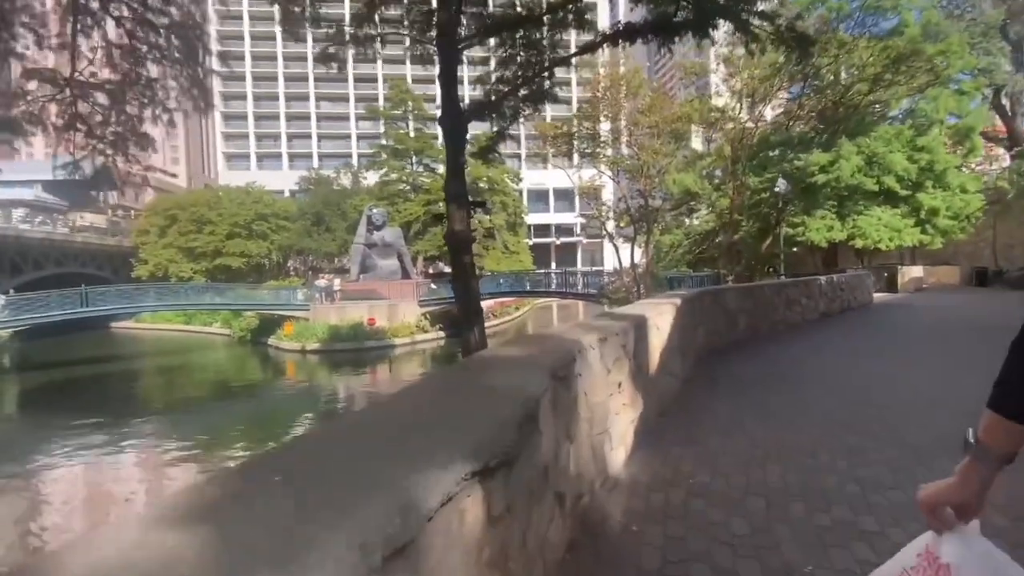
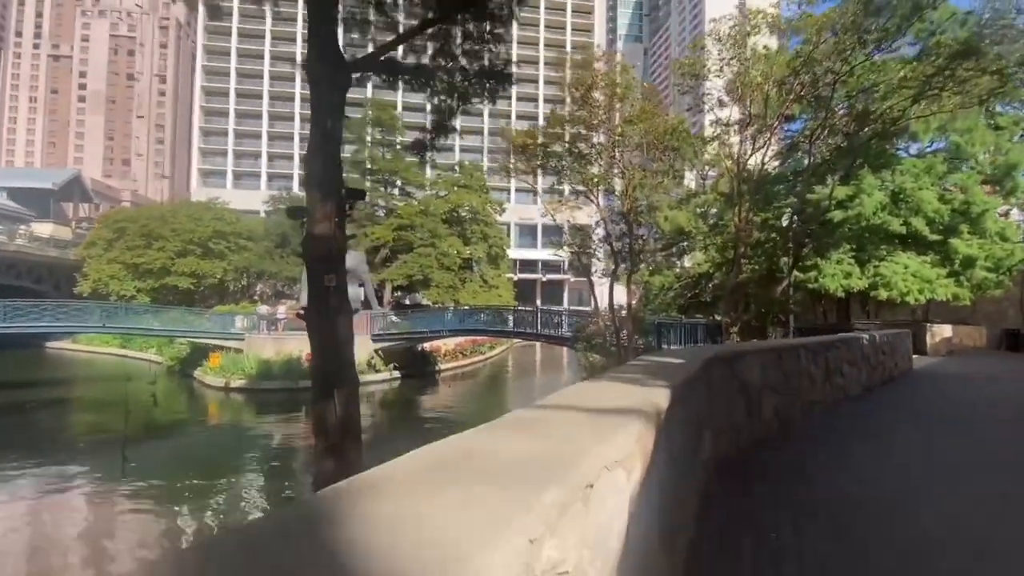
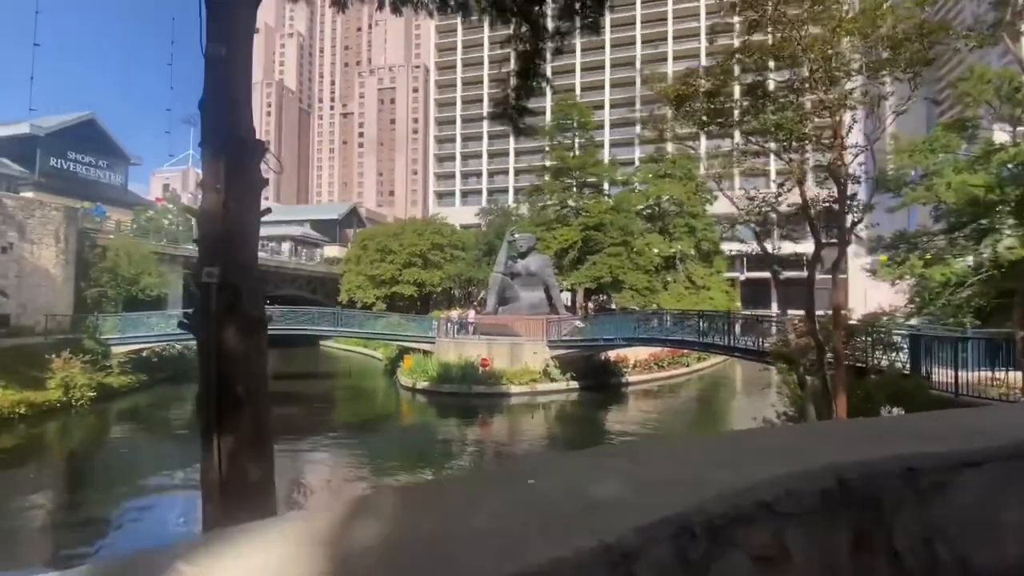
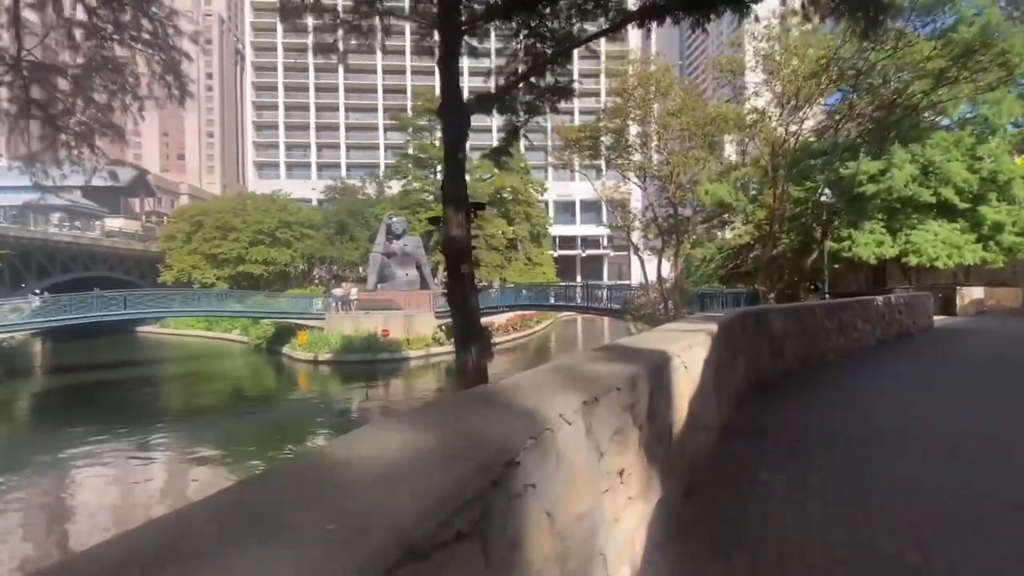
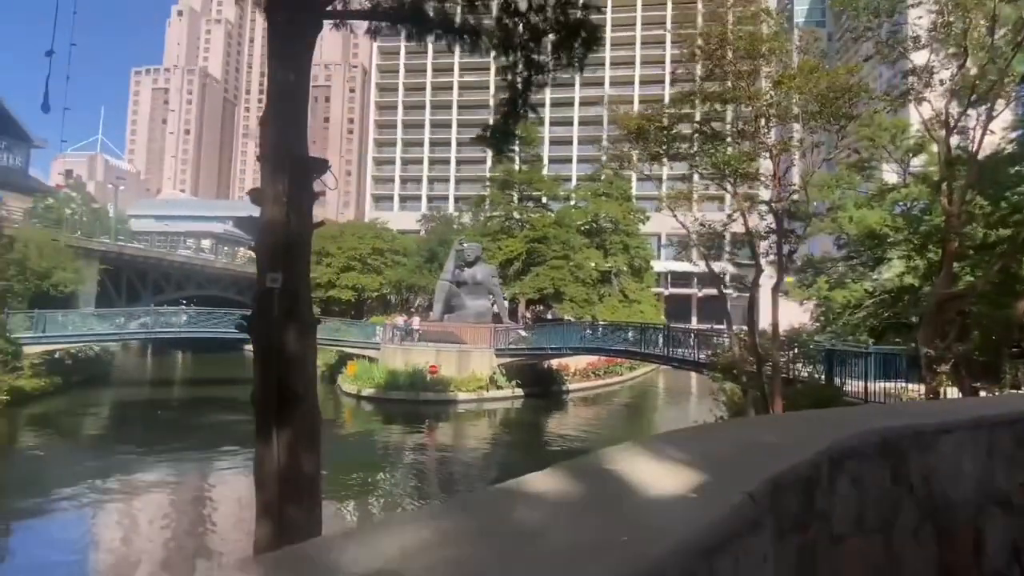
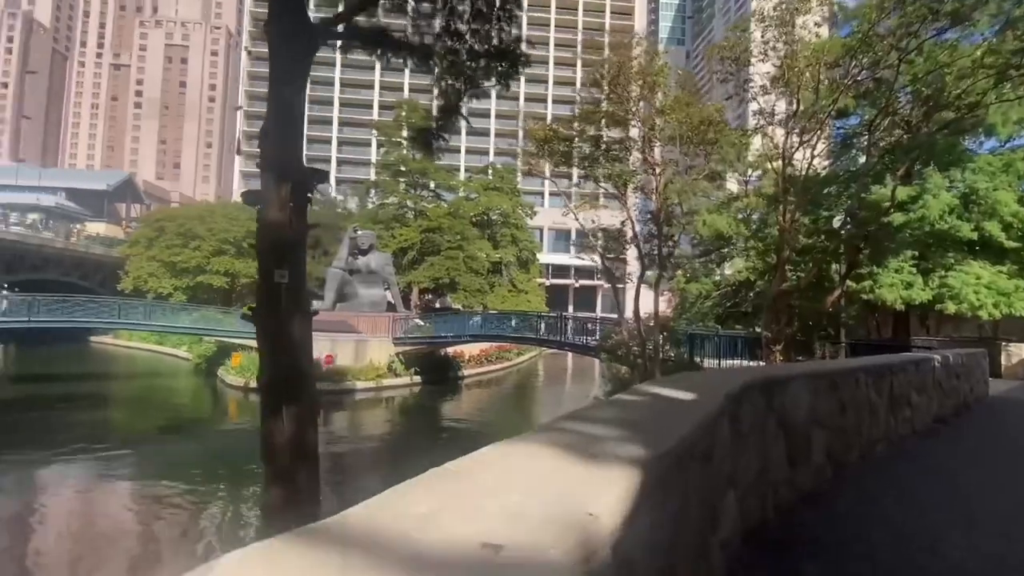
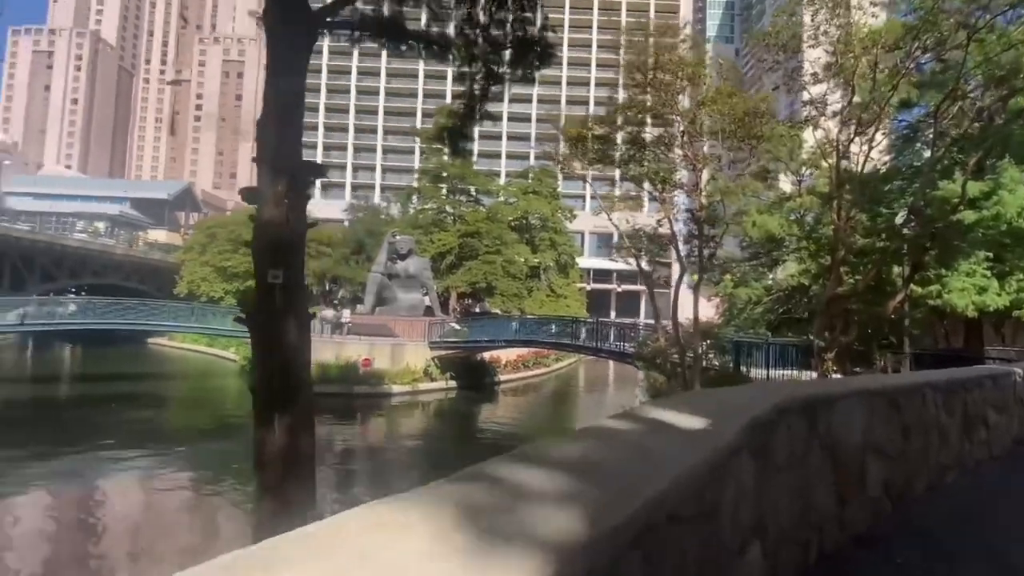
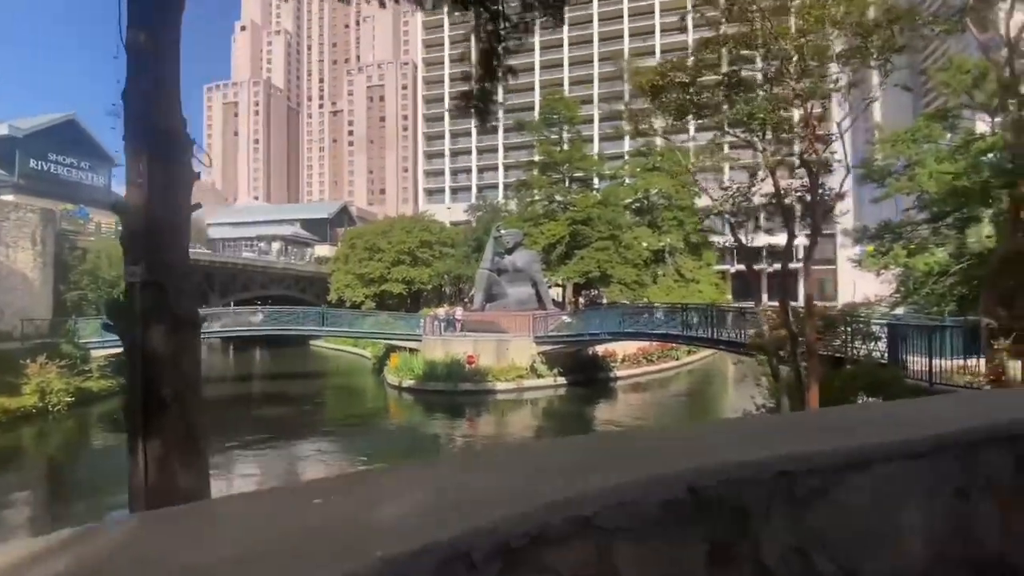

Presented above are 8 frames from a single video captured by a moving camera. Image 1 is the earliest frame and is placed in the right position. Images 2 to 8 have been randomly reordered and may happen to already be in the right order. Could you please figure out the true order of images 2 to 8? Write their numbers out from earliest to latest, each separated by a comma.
4, 2, 6, 7, 5, 3, 8
